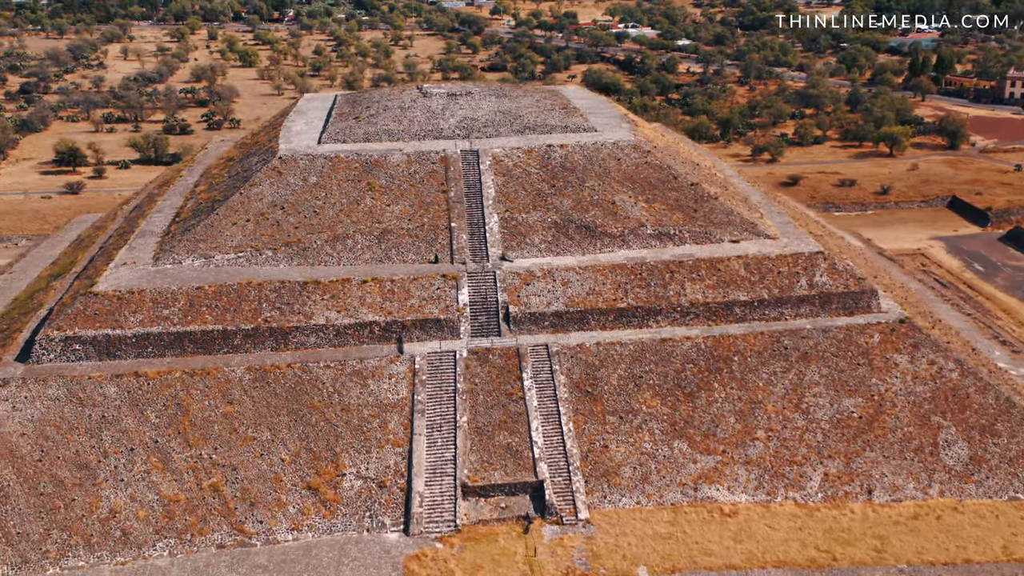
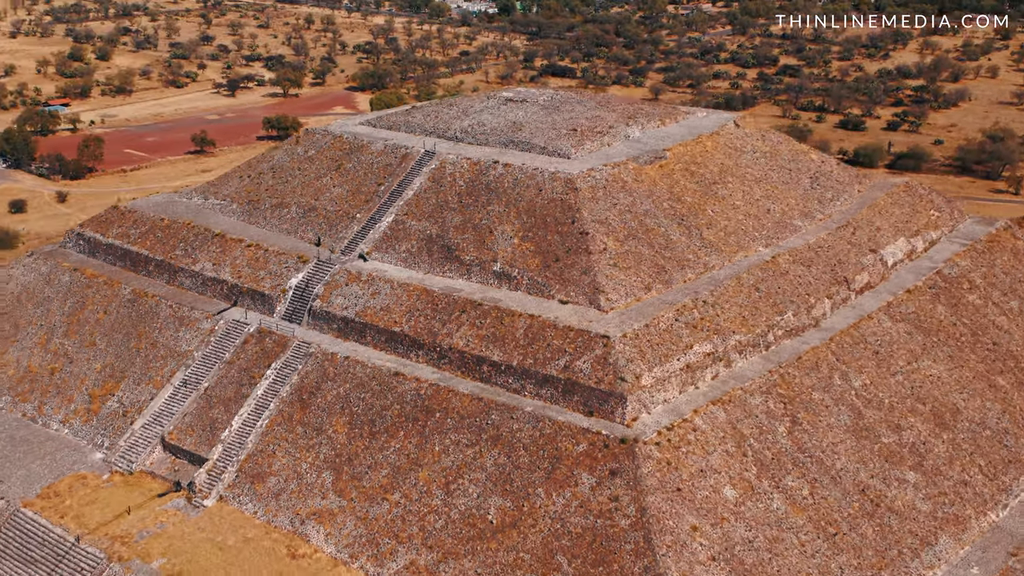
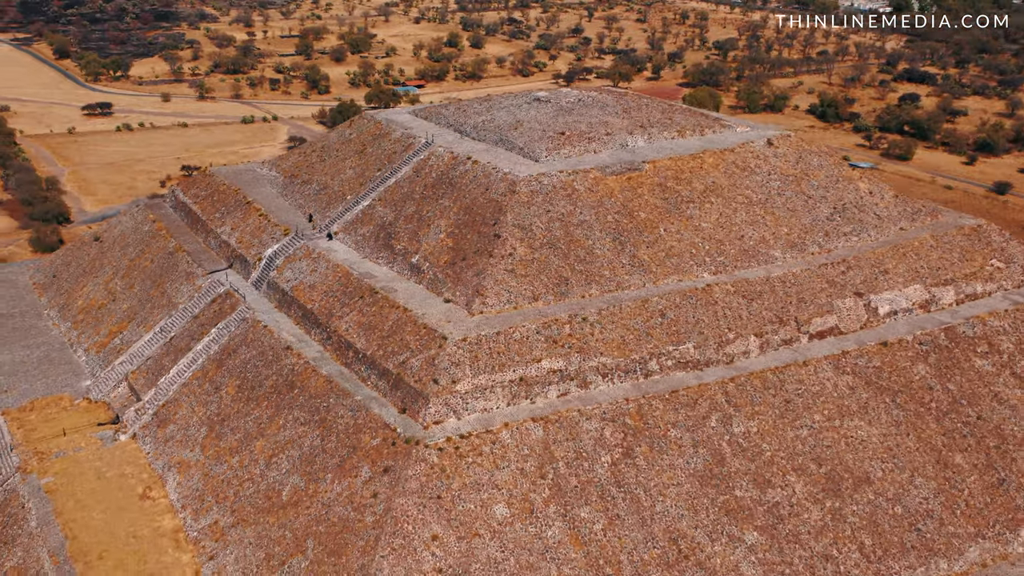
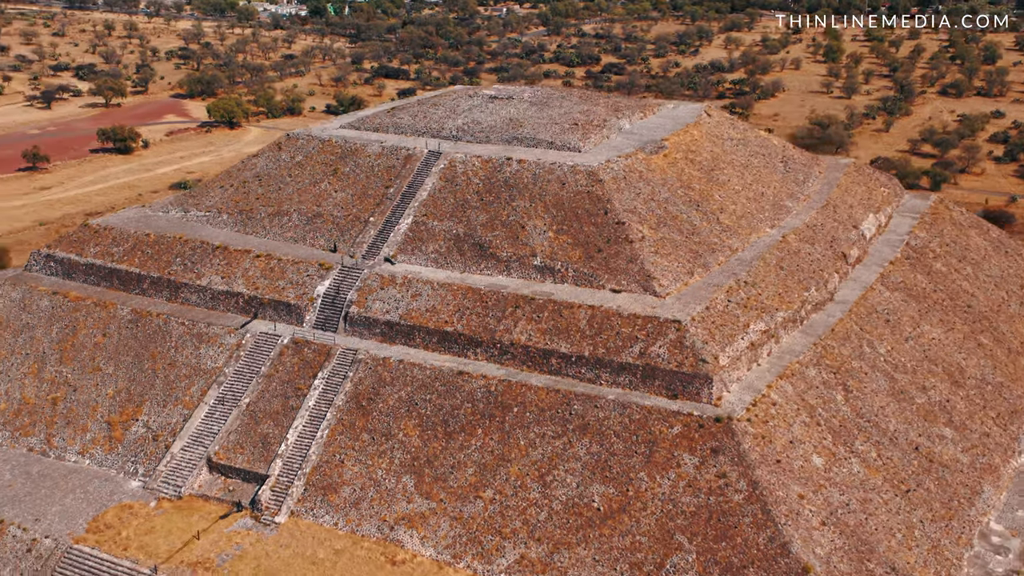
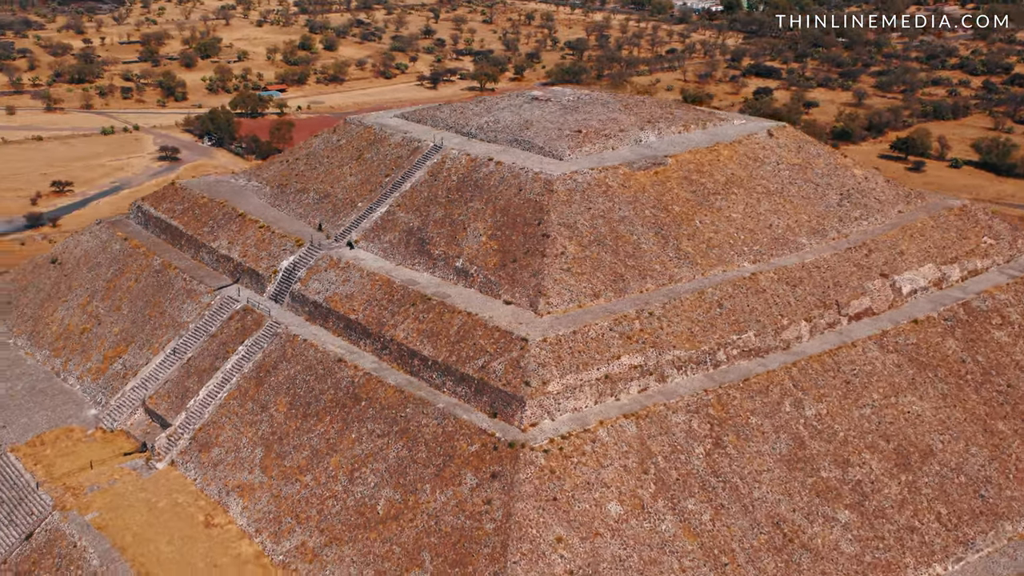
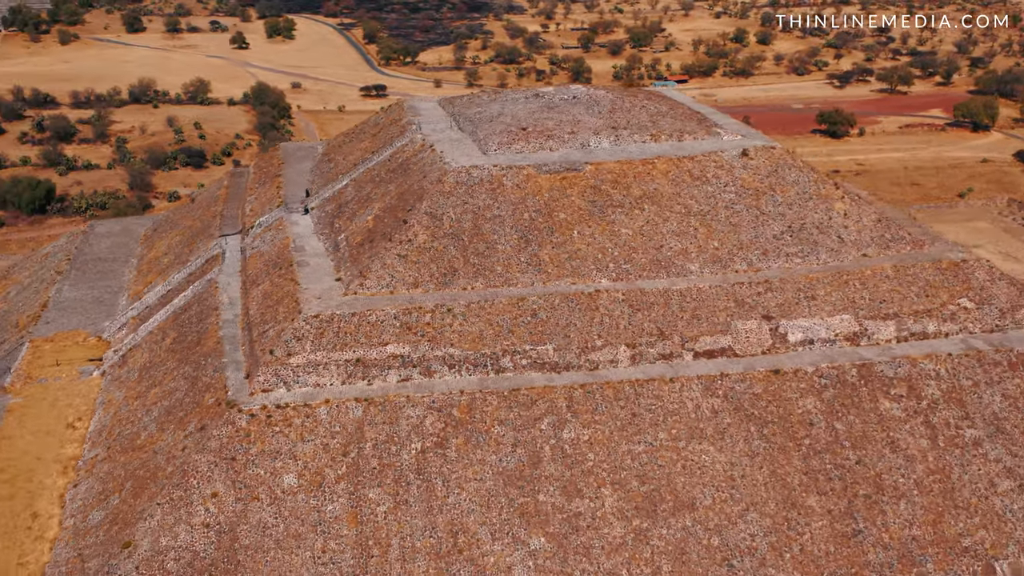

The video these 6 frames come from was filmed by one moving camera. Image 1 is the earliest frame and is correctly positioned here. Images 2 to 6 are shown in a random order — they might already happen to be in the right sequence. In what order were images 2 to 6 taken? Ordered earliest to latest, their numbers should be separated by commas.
4, 2, 5, 3, 6
